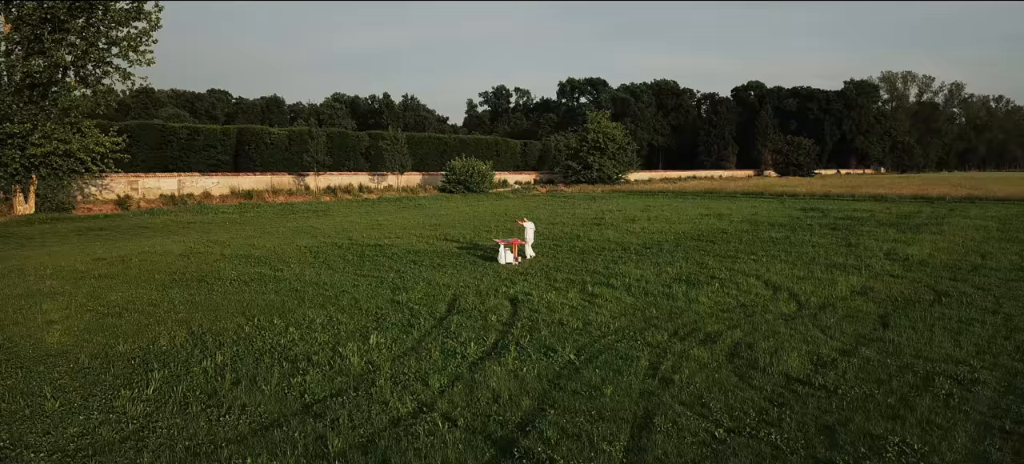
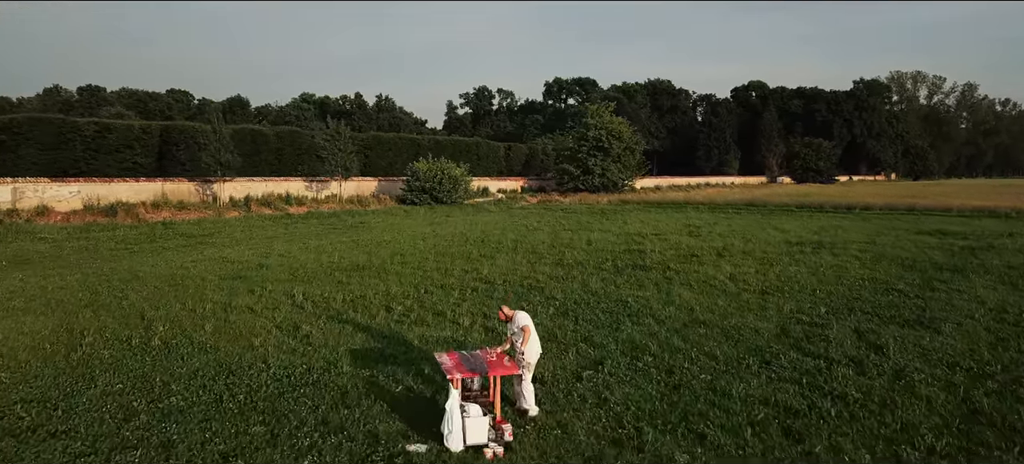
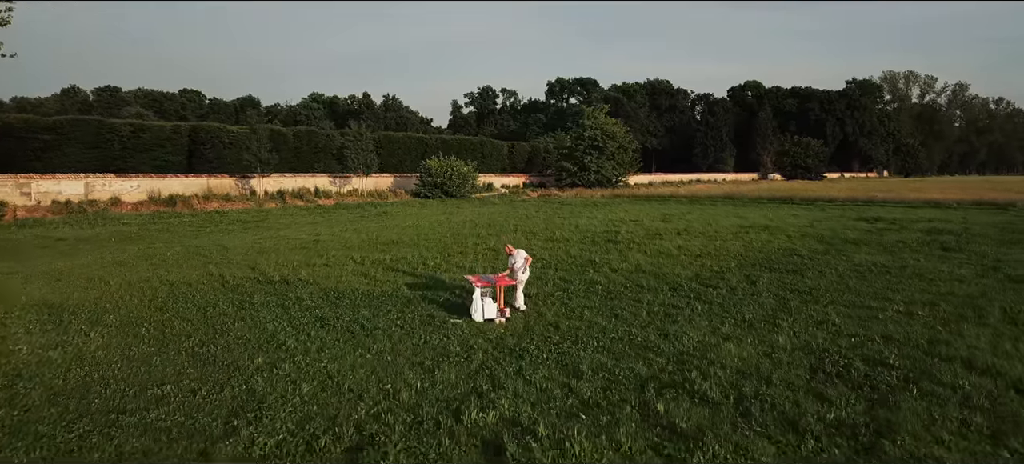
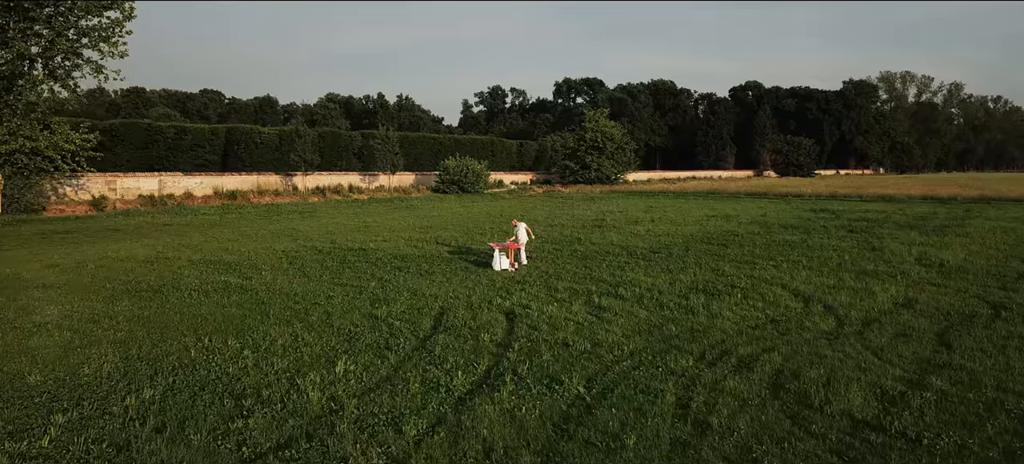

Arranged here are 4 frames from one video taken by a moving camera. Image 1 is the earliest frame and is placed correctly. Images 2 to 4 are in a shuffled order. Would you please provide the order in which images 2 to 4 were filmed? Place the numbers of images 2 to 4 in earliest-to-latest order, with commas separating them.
4, 3, 2
